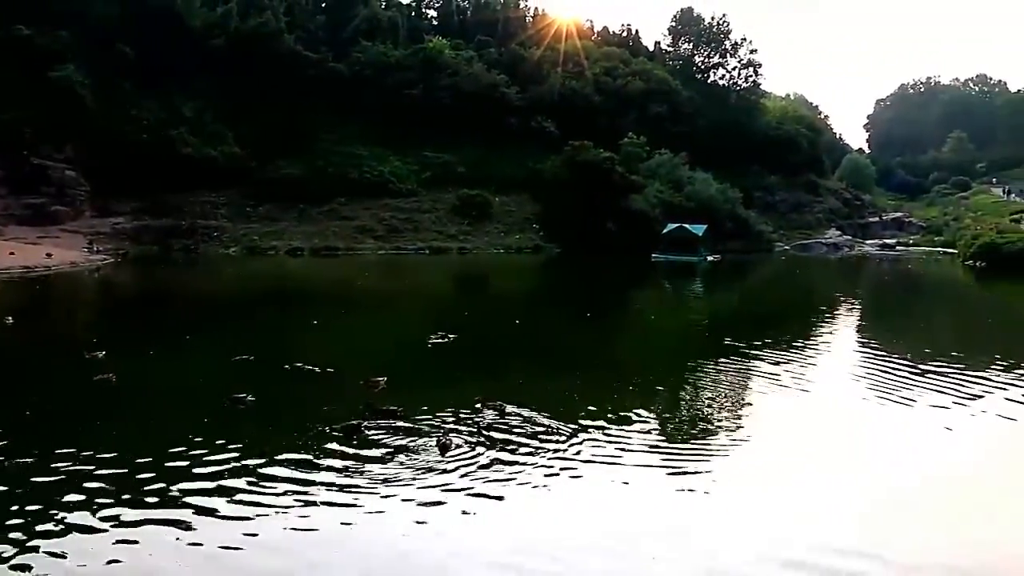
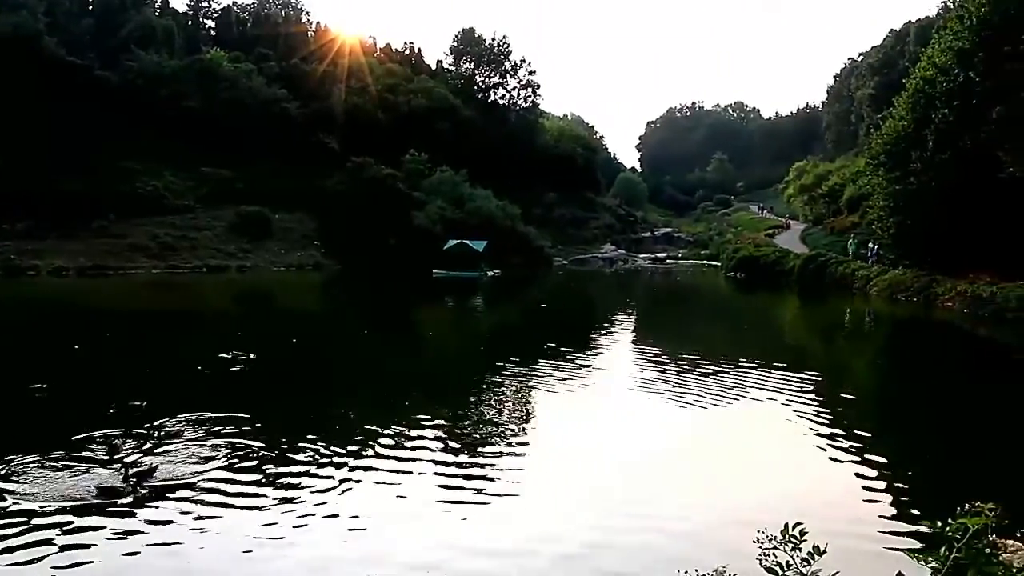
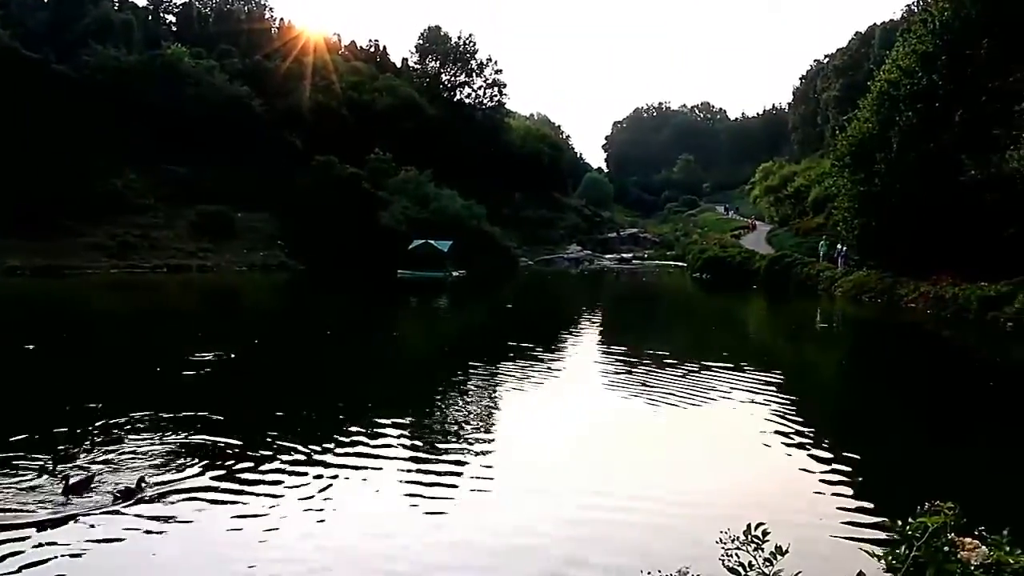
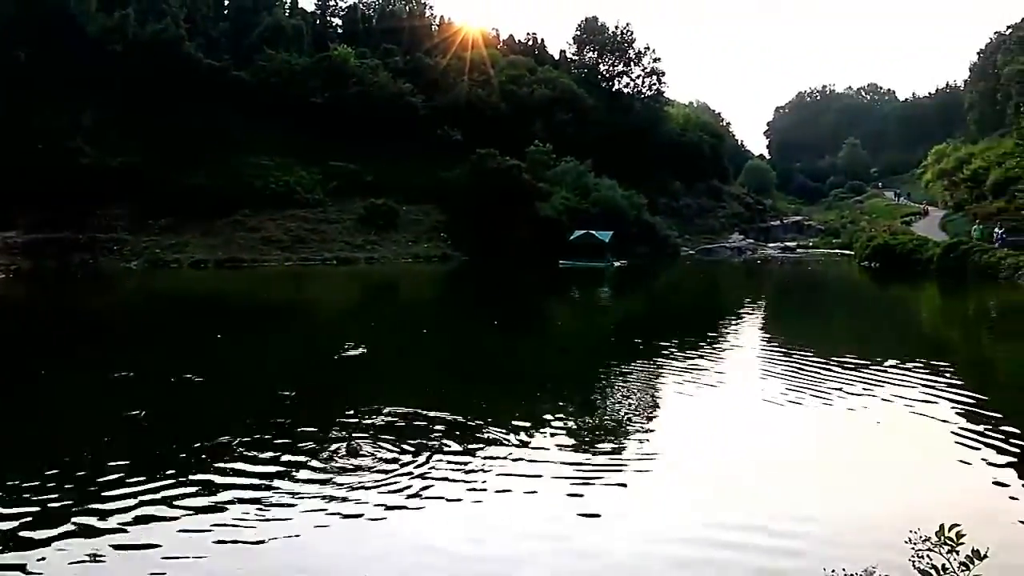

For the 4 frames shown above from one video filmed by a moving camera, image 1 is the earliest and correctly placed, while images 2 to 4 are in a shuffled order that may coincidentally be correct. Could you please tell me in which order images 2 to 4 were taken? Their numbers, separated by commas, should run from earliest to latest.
4, 2, 3
